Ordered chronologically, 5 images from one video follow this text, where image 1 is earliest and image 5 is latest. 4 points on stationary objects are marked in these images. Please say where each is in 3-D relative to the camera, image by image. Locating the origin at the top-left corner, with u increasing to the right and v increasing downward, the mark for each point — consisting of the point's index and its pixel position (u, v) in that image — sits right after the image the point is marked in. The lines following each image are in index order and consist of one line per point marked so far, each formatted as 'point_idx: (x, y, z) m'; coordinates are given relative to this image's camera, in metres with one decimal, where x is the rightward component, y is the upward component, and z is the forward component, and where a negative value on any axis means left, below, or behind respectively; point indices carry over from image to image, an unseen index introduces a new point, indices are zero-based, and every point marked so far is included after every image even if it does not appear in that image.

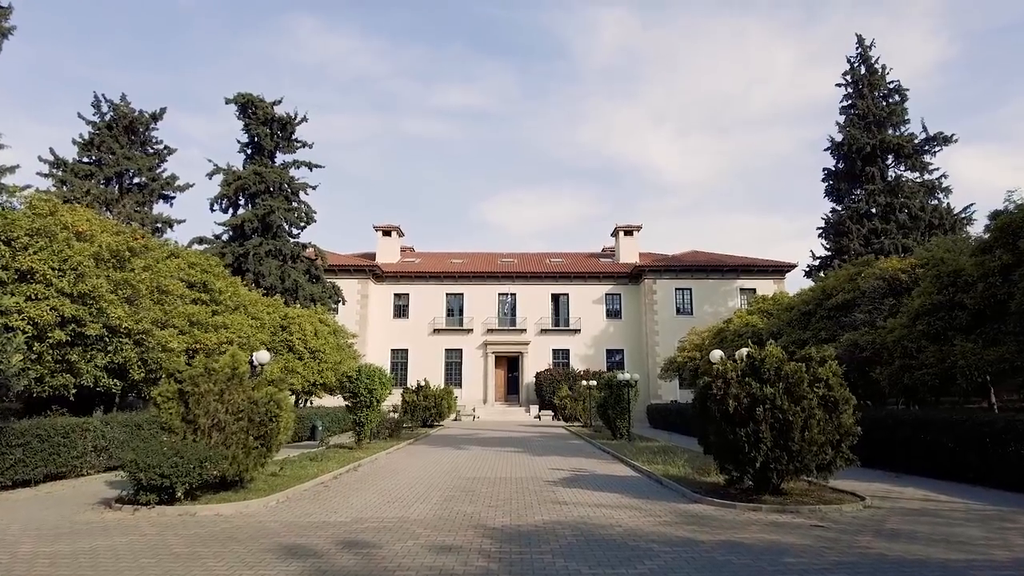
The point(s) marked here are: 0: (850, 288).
0: (+9.5, 0.0, +17.6) m
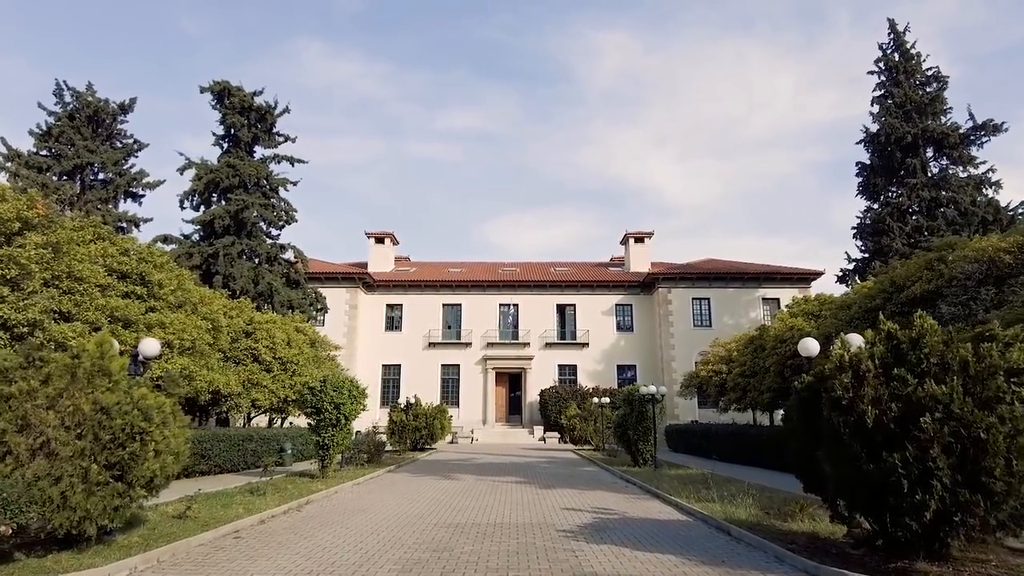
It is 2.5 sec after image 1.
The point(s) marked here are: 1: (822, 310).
0: (+9.5, +0.3, +14.1) m
1: (+9.6, -0.7, +19.5) m
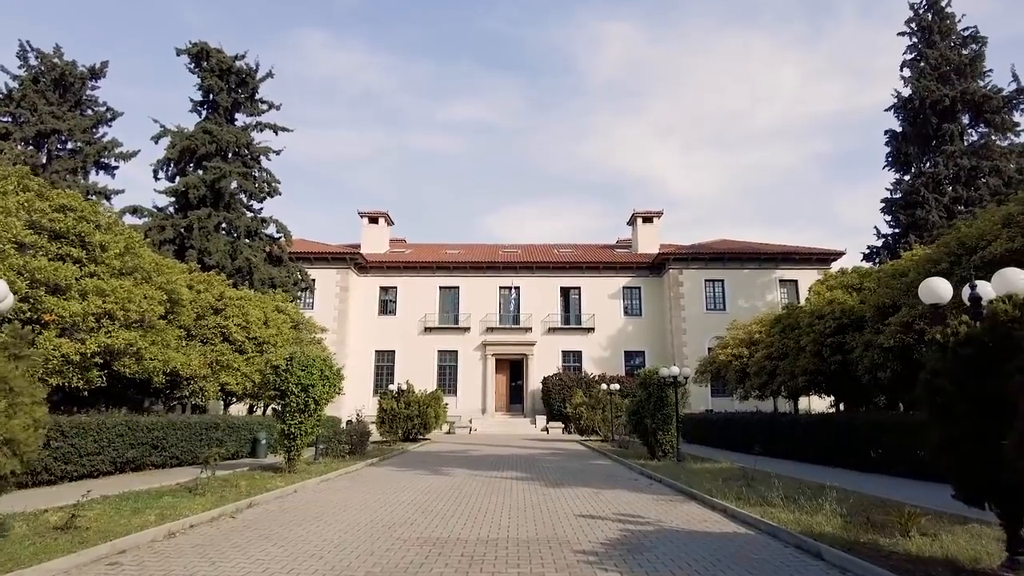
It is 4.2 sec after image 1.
0: (+9.5, +1.0, +11.8) m
1: (+9.6, +0.2, +17.2) m
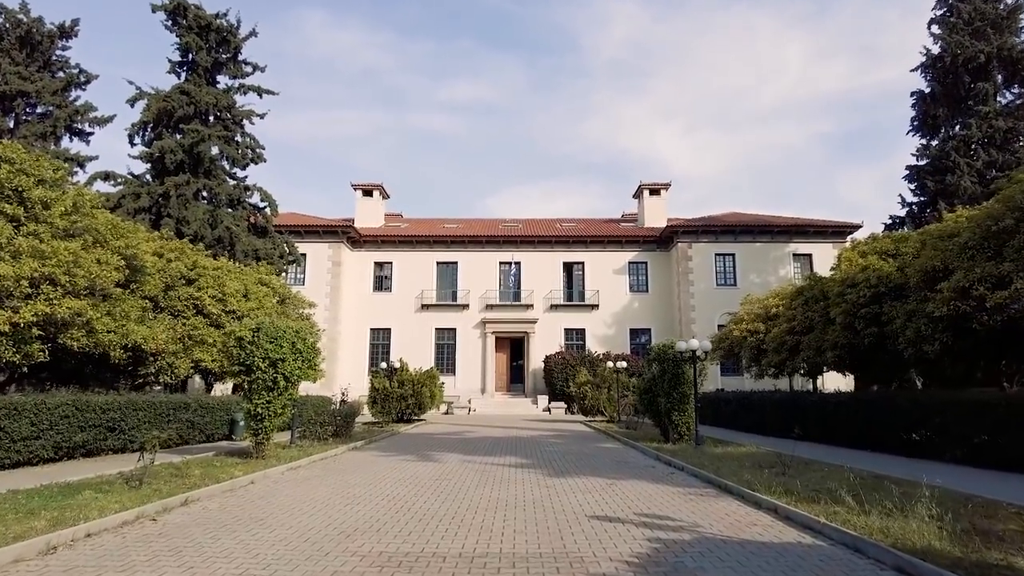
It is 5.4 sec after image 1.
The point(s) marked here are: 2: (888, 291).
0: (+9.4, +1.7, +10.1) m
1: (+9.6, +1.0, +15.5) m
2: (+8.6, -0.1, +14.3) m
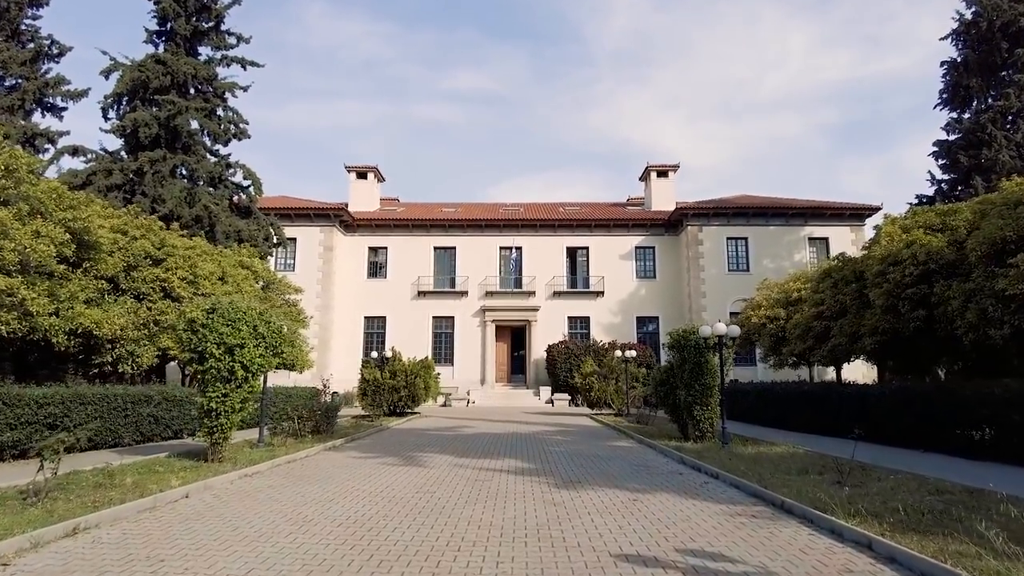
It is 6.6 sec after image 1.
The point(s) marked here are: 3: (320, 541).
0: (+9.4, +2.1, +8.4) m
1: (+9.6, +1.5, +13.7) m
2: (+8.6, +0.4, +12.6) m
3: (-1.5, -2.0, +5.0) m
